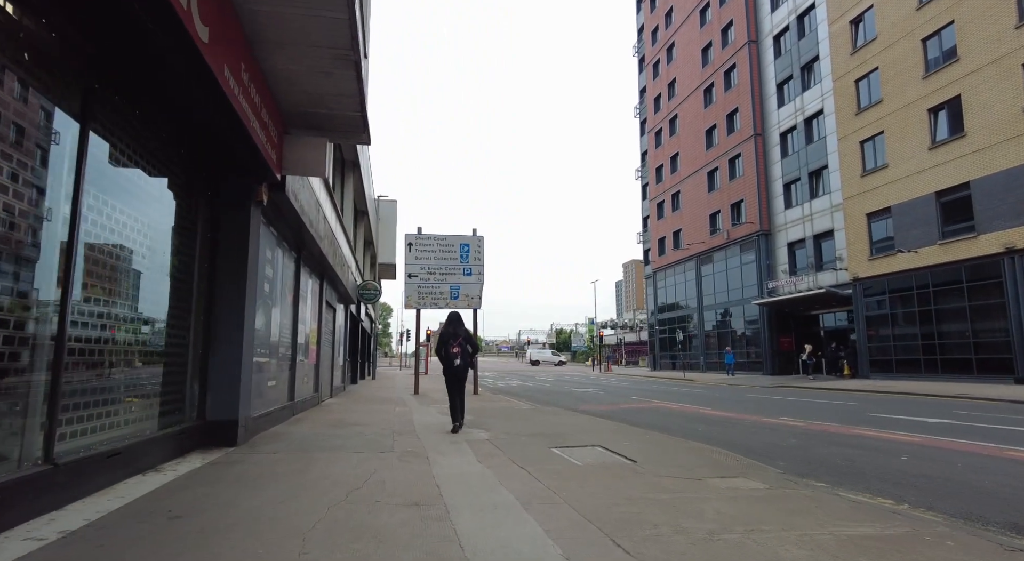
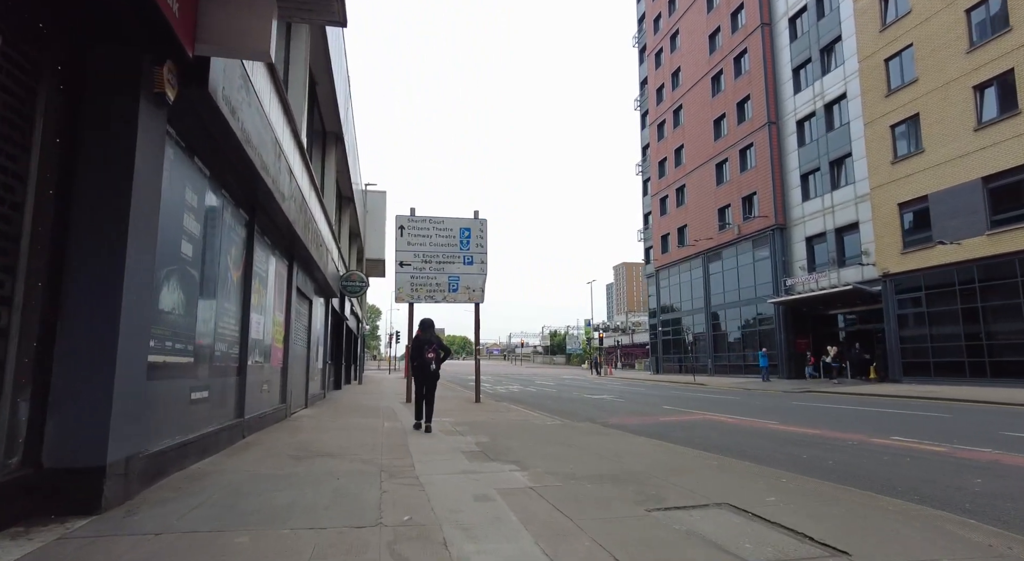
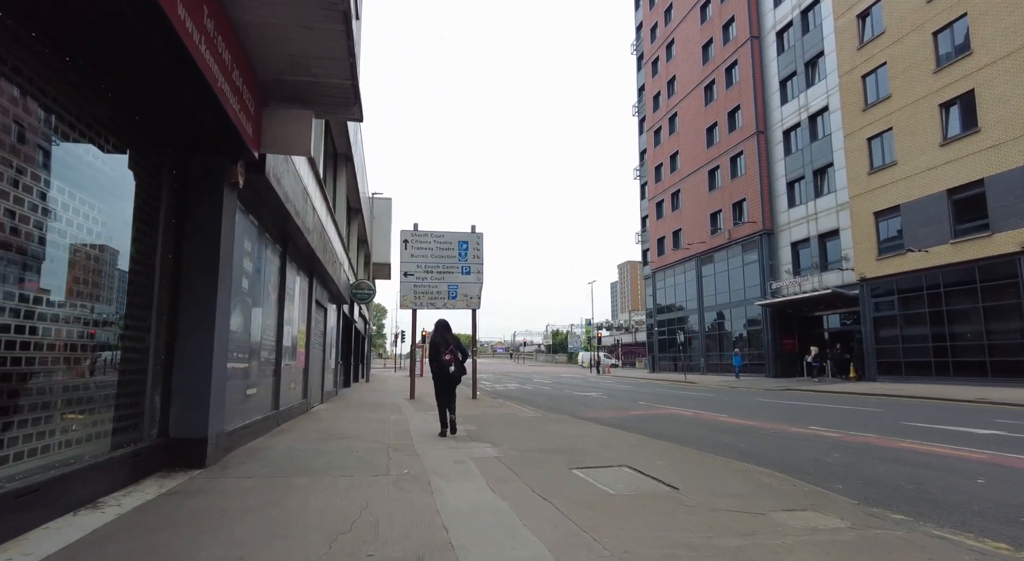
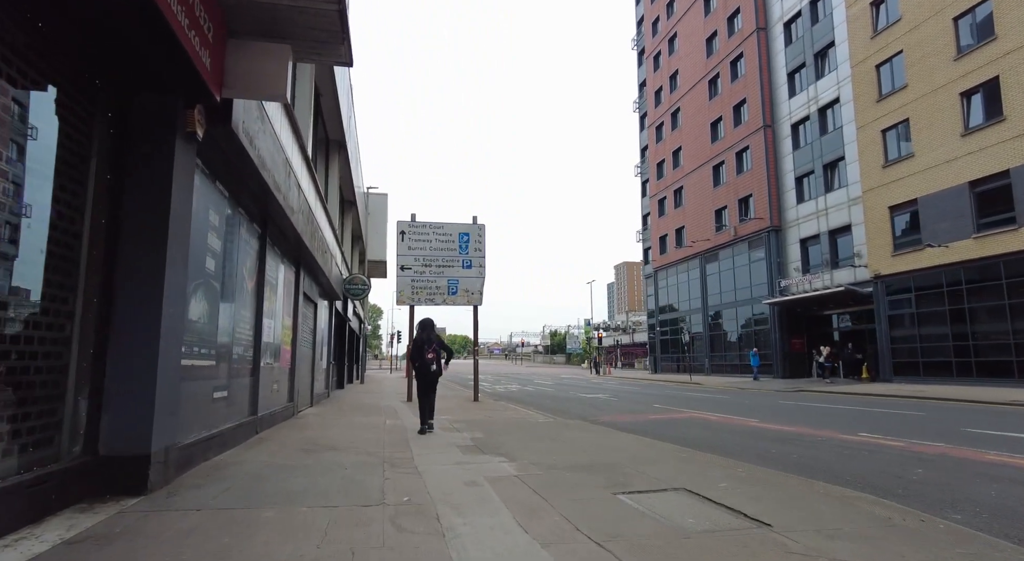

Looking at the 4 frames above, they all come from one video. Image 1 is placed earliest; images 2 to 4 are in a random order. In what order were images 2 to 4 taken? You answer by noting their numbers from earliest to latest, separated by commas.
3, 4, 2
